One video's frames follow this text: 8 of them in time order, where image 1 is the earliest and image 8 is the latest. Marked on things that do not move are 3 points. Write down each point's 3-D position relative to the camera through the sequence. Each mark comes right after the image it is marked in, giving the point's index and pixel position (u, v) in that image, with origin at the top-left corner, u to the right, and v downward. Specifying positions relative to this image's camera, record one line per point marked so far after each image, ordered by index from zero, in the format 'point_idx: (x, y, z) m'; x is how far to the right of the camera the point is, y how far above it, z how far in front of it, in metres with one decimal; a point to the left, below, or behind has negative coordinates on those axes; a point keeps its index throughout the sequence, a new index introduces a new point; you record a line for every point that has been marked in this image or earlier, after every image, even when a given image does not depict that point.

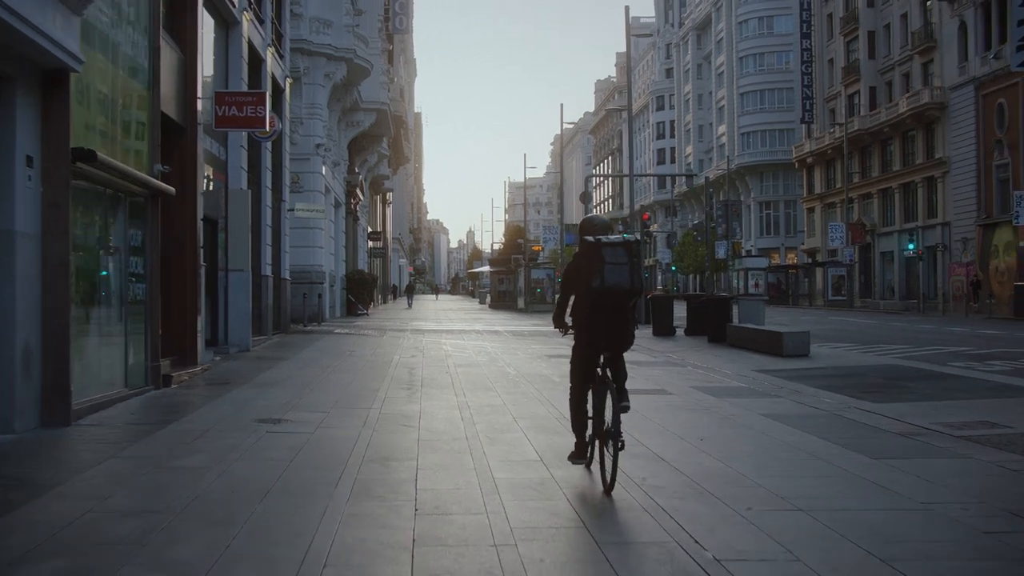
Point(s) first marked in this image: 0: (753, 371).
0: (+2.9, -1.0, +16.0) m
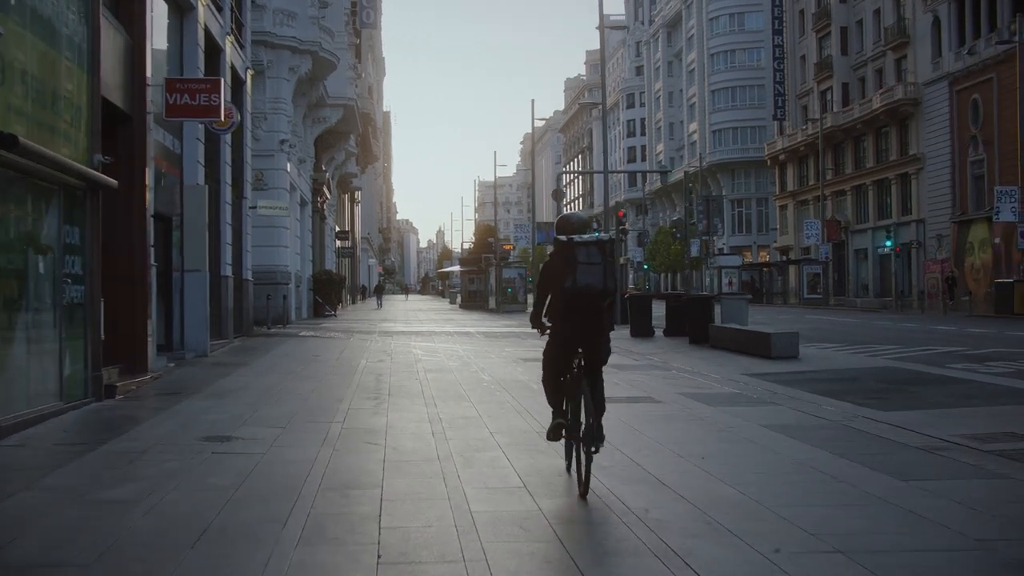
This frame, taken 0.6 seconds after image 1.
0: (+2.6, -1.0, +15.1) m
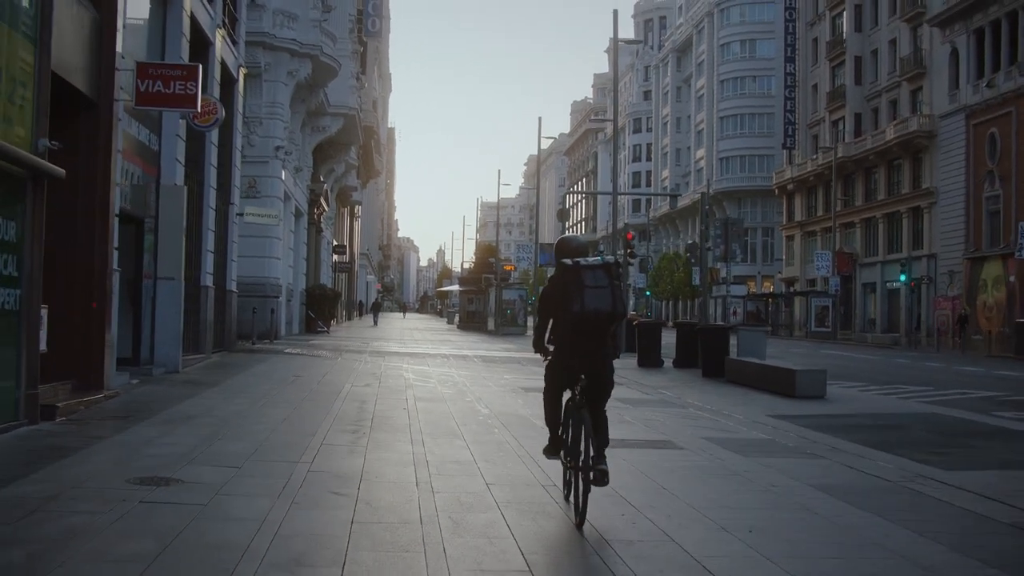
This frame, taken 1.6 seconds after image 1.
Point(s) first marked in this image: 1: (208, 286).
0: (+2.6, -1.3, +13.5) m
1: (-4.5, 0.0, +19.8) m
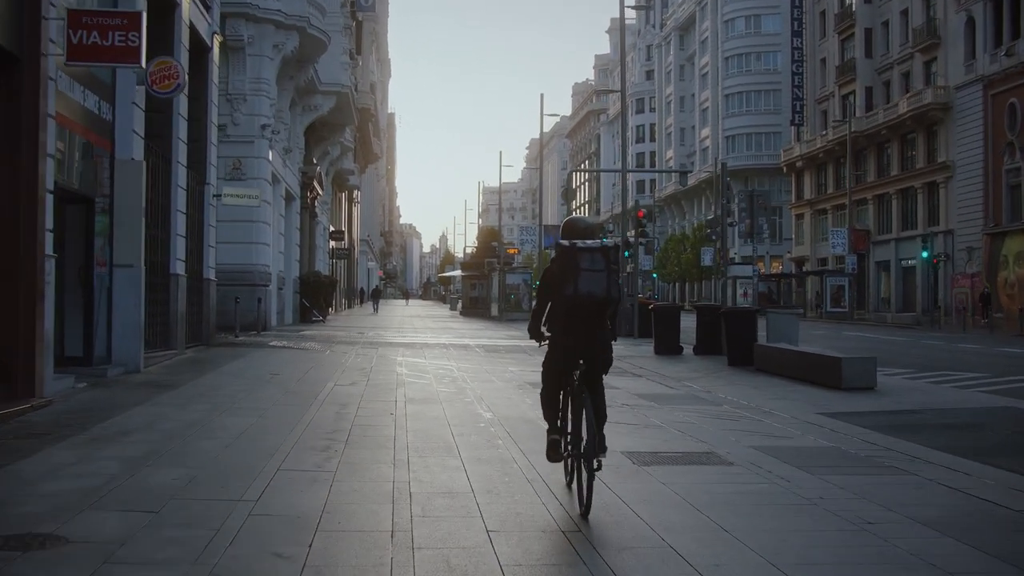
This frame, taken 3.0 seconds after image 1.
0: (+2.7, -1.1, +11.5) m
1: (-4.5, +0.2, +17.8) m
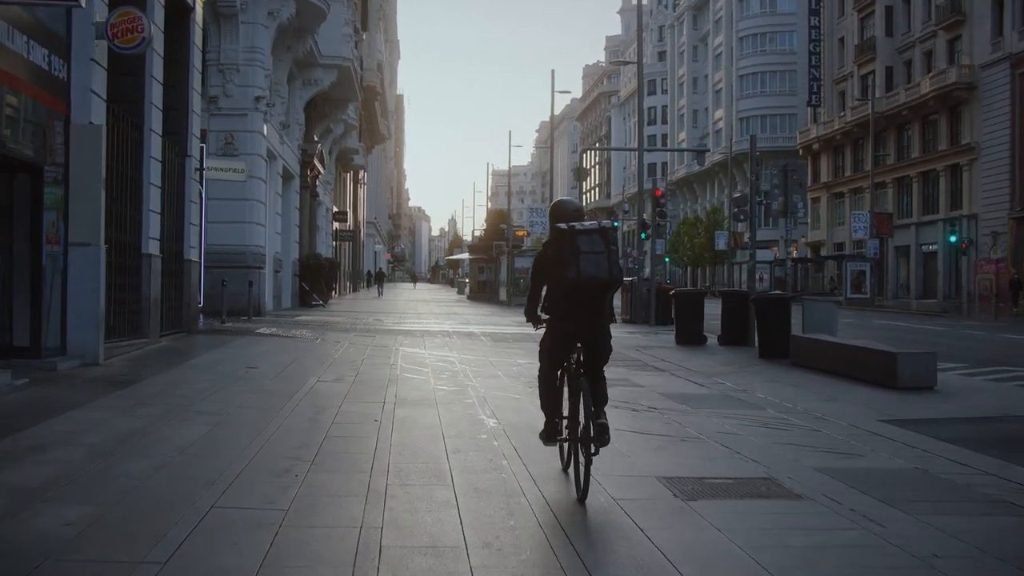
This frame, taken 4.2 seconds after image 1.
0: (+2.7, -1.0, +9.8) m
1: (-4.4, +0.4, +16.1) m
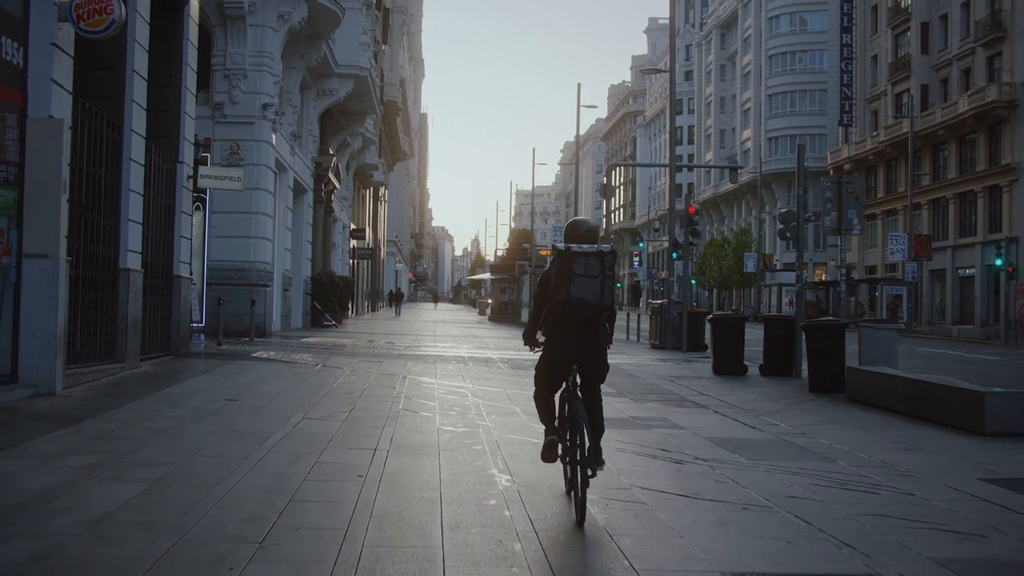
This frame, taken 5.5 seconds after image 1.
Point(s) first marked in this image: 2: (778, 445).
0: (+2.8, -1.2, +7.9) m
1: (-4.1, +0.2, +14.4) m
2: (+1.9, -1.1, +9.7) m
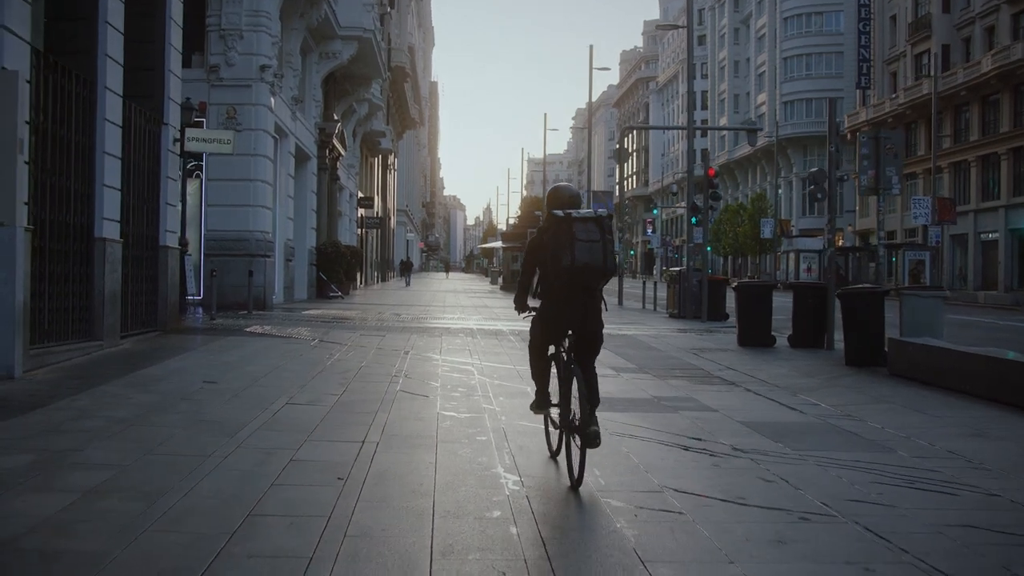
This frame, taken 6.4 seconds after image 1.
0: (+2.9, -1.0, +6.7) m
1: (-4.1, +0.5, +13.2) m
2: (+2.0, -0.9, +8.5) m
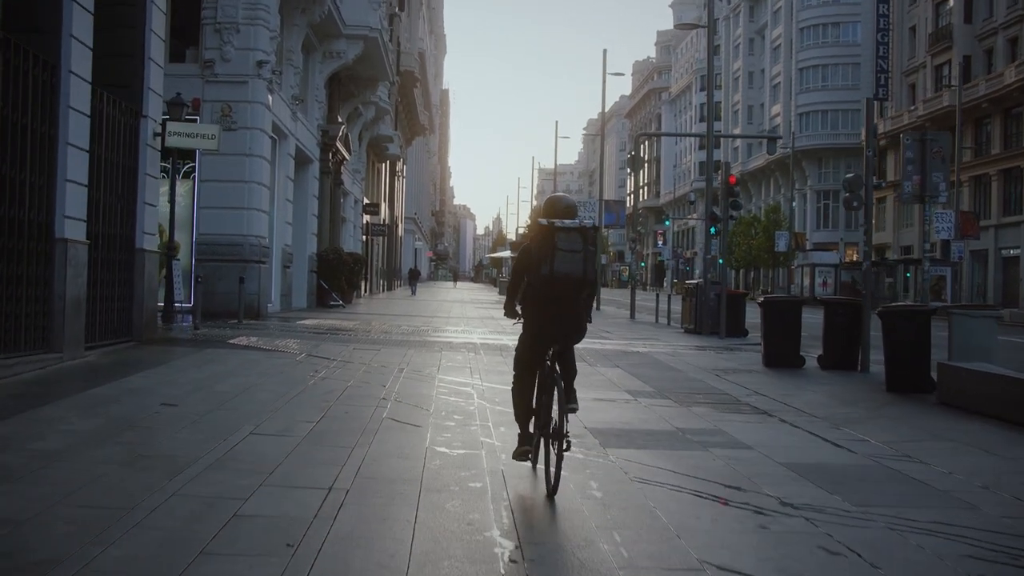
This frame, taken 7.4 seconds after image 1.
0: (+2.9, -1.1, +5.3) m
1: (-4.0, +0.4, +11.9) m
2: (+2.0, -1.0, +7.2) m
